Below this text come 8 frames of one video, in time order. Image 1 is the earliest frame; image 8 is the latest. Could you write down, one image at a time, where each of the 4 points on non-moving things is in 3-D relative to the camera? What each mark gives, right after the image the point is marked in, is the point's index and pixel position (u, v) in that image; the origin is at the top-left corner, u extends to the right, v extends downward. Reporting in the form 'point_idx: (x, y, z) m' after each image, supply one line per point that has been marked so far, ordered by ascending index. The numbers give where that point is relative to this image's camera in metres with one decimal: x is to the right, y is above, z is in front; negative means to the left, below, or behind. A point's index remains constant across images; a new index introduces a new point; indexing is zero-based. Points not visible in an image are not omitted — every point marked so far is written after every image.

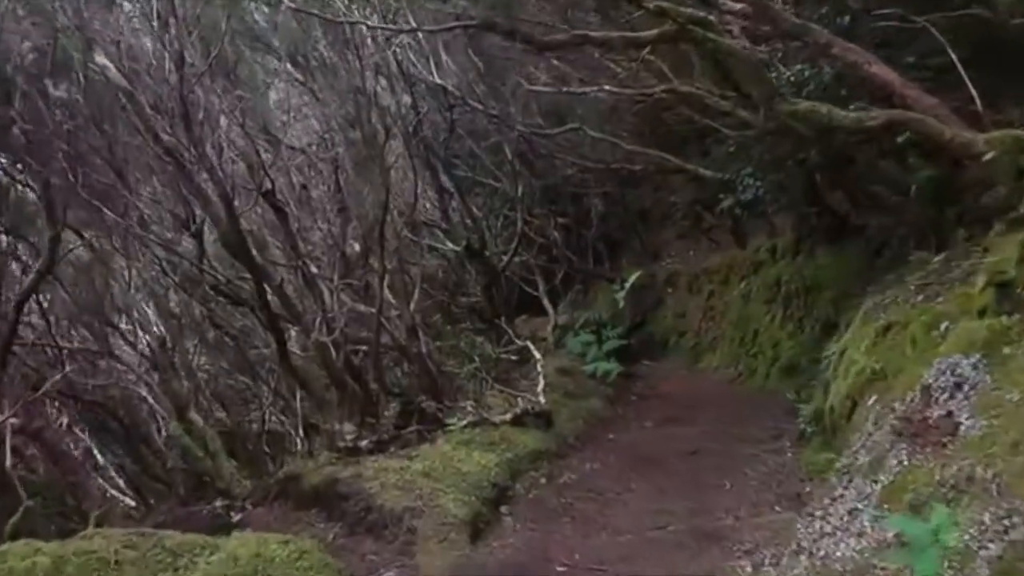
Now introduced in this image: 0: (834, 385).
0: (+3.2, -1.0, +9.8) m
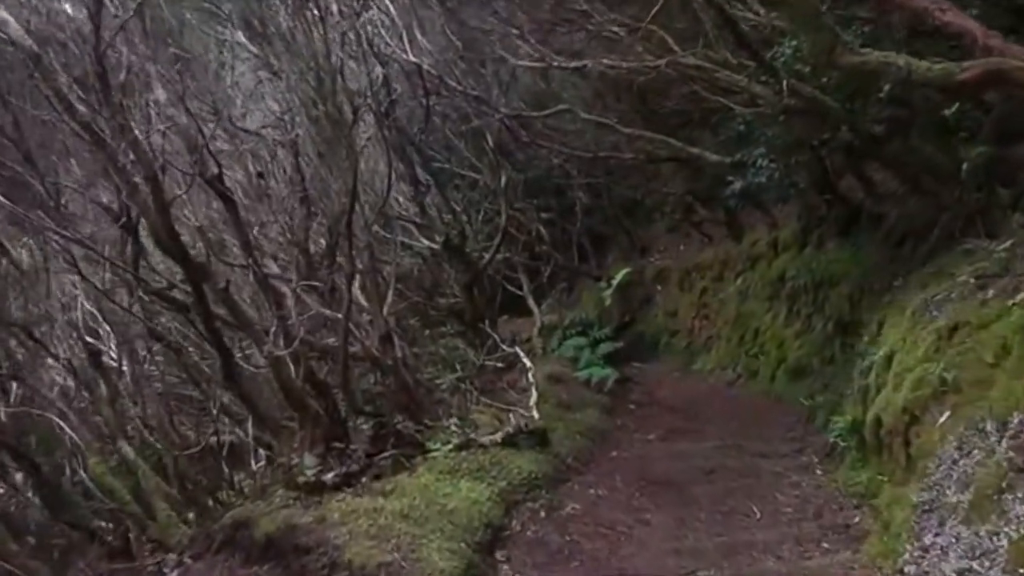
0: (+3.2, -1.0, +8.4) m
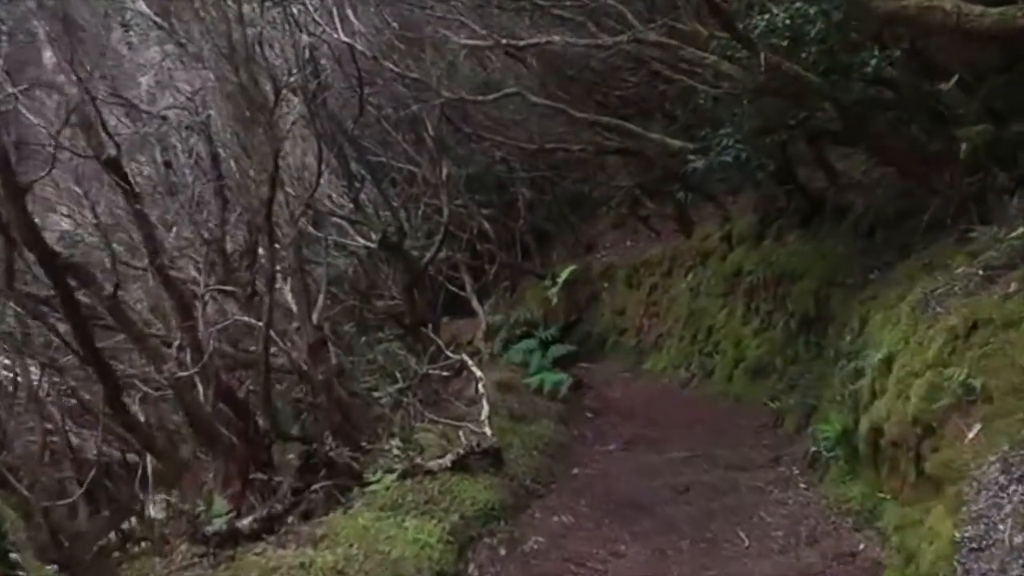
0: (+2.8, -0.9, +7.4) m
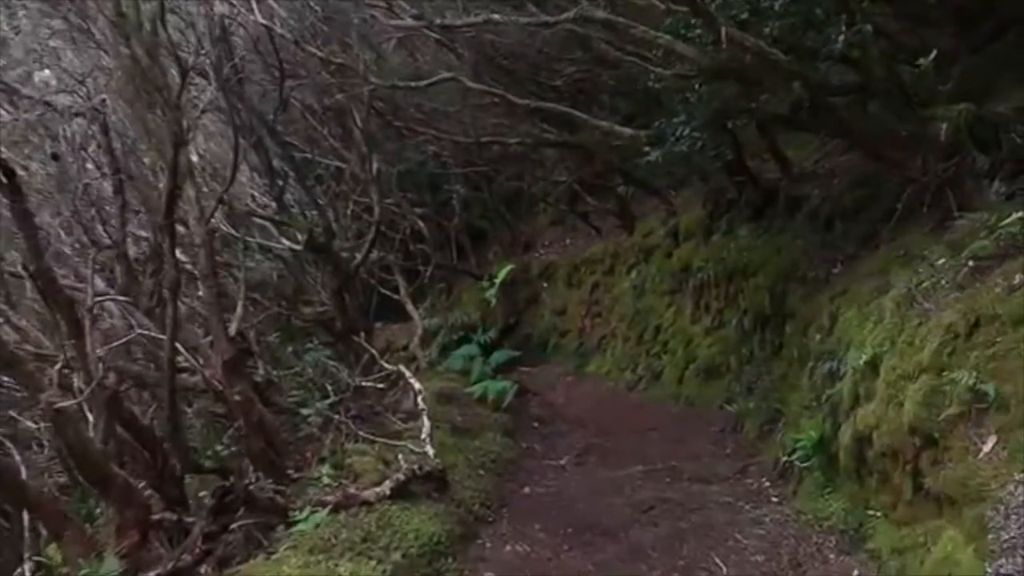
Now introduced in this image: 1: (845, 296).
0: (+2.5, -0.9, +6.7) m
1: (+3.0, -0.1, +8.8) m
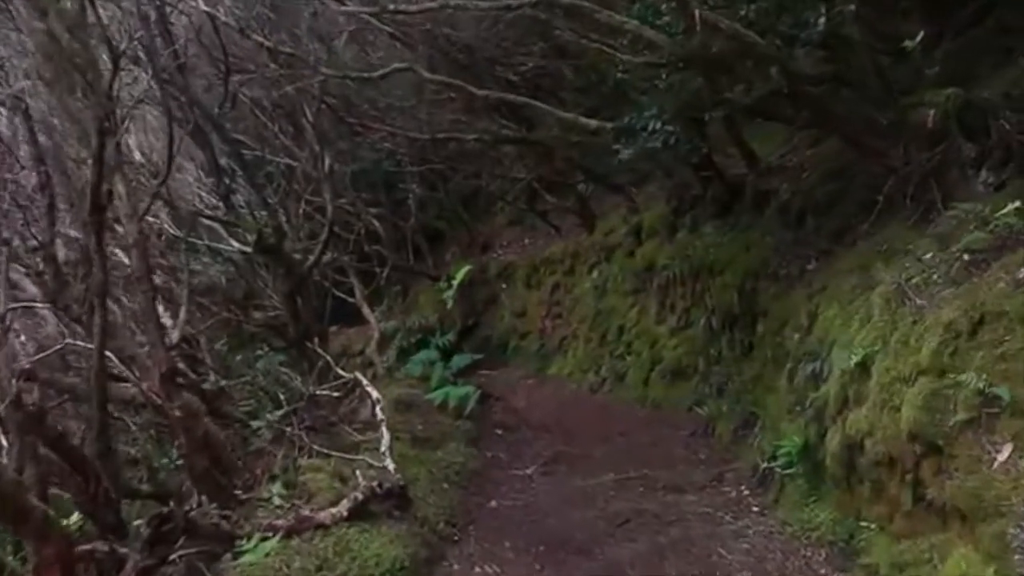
0: (+2.2, -0.9, +6.3) m
1: (+2.7, -0.1, +8.4) m
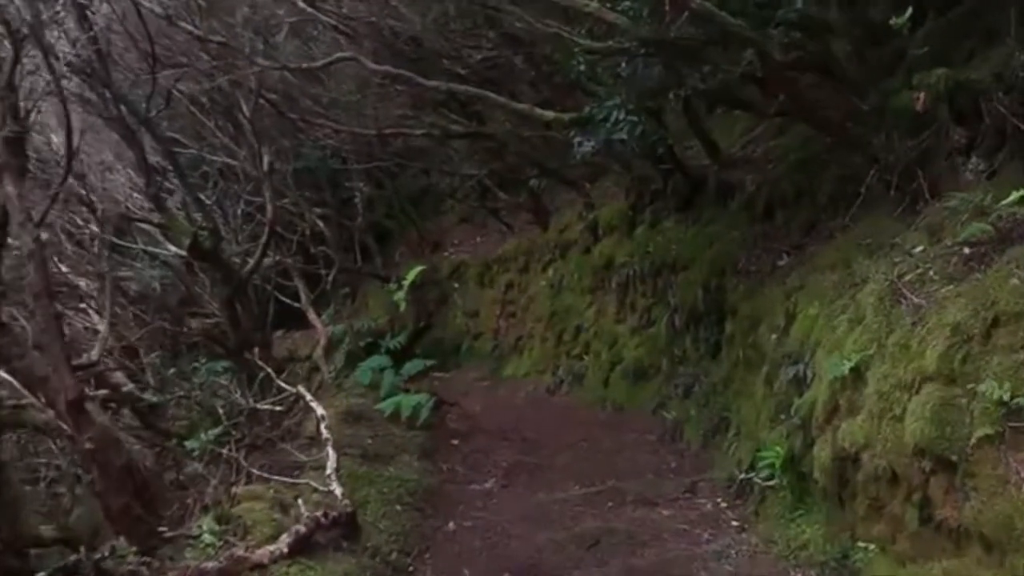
0: (+2.0, -0.8, +5.8) m
1: (+2.4, 0.0, +7.8) m
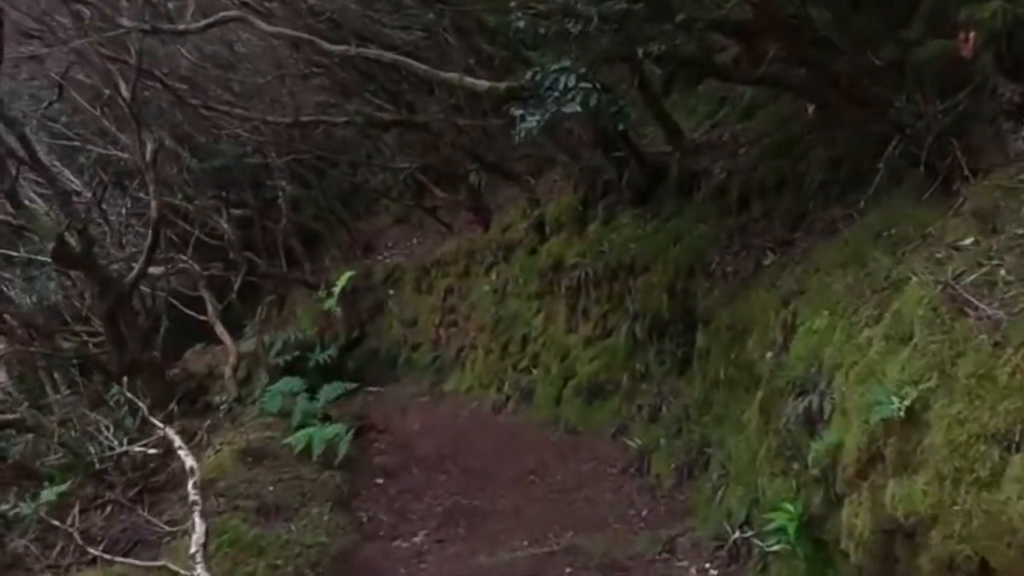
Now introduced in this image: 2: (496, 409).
0: (+1.7, -0.9, +4.1) m
1: (+1.9, -0.1, +6.2) m
2: (-0.1, -1.5, +11.0) m
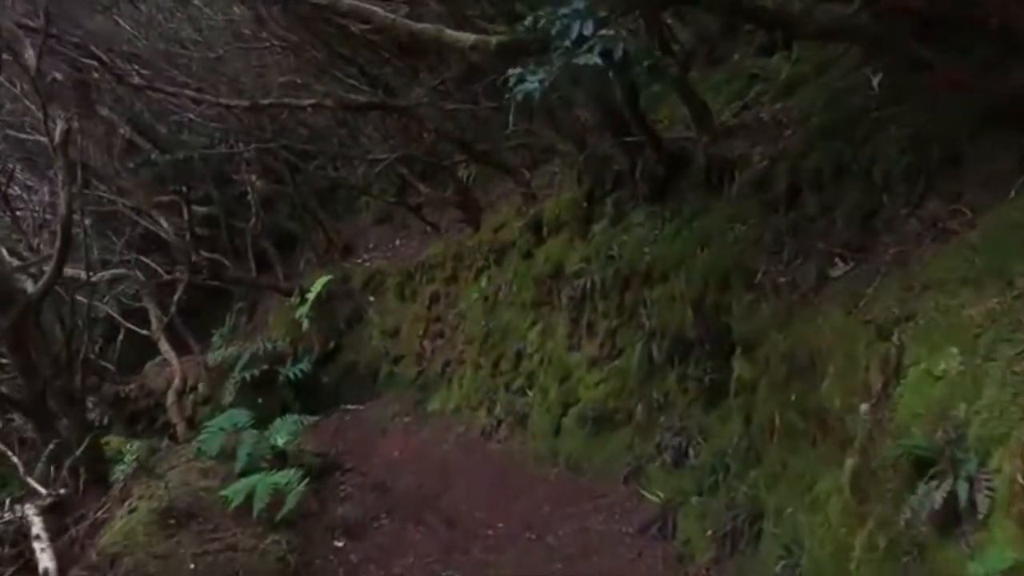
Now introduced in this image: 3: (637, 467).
0: (+1.6, -1.0, +2.3) m
1: (+1.8, -0.2, +4.4) m
2: (-0.2, -1.6, +9.1) m
3: (+1.1, -1.5, +7.5) m
